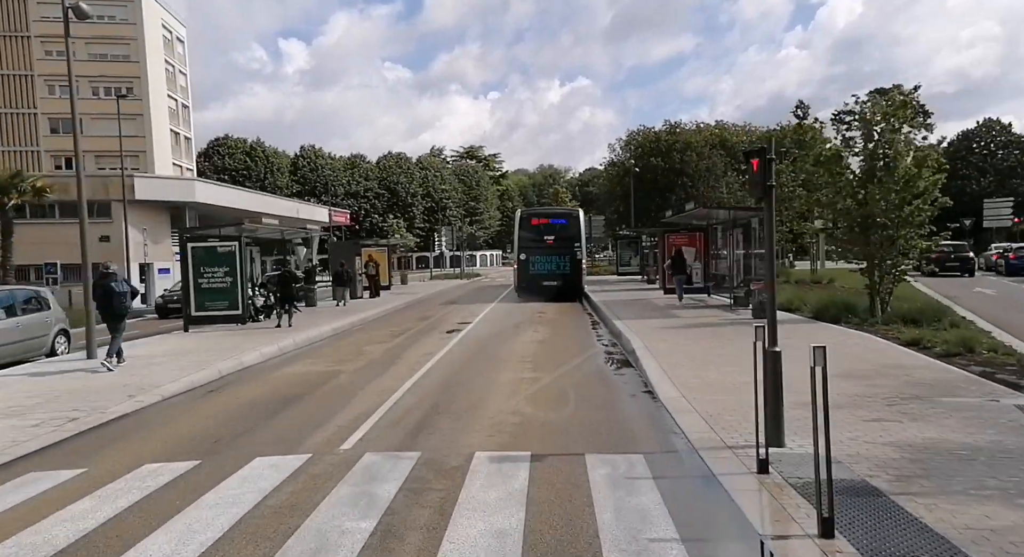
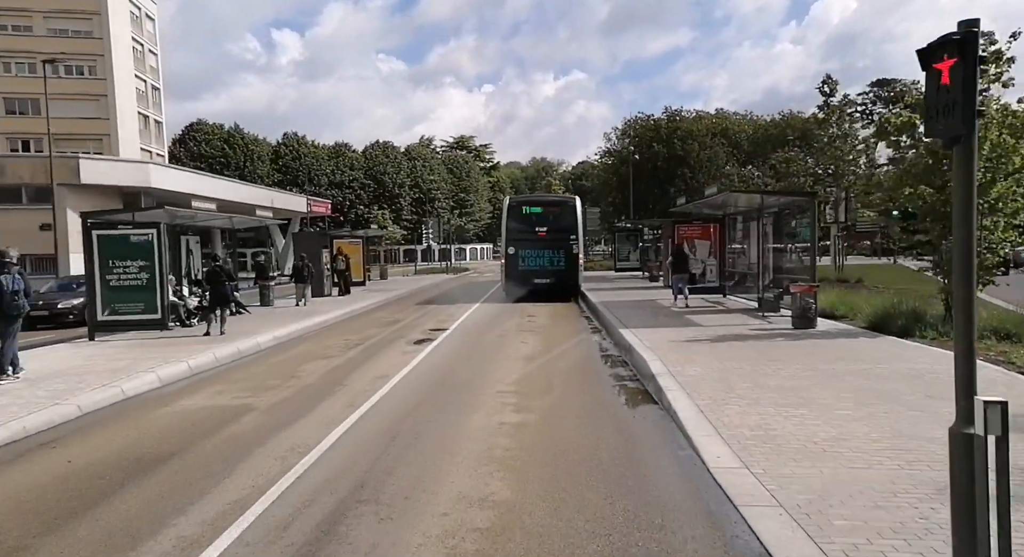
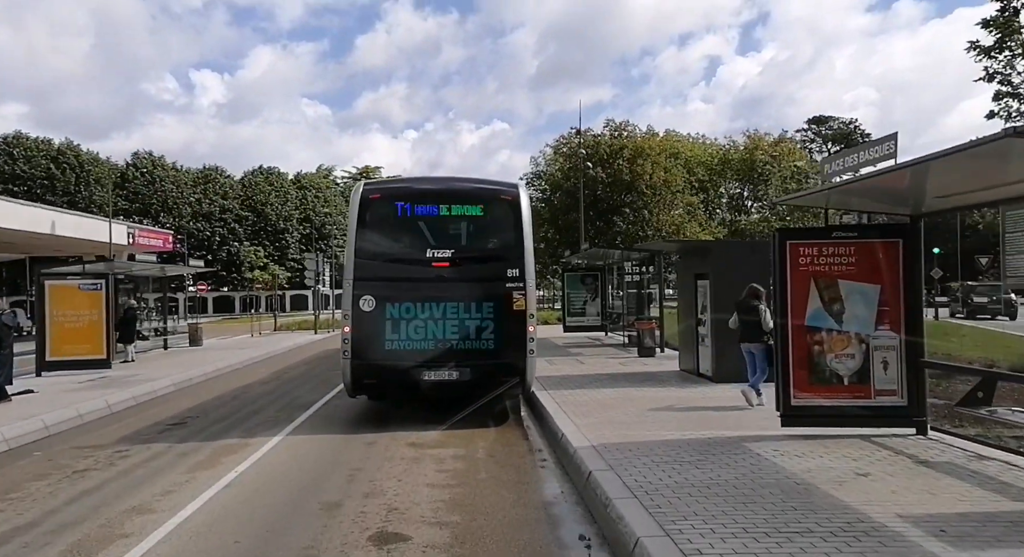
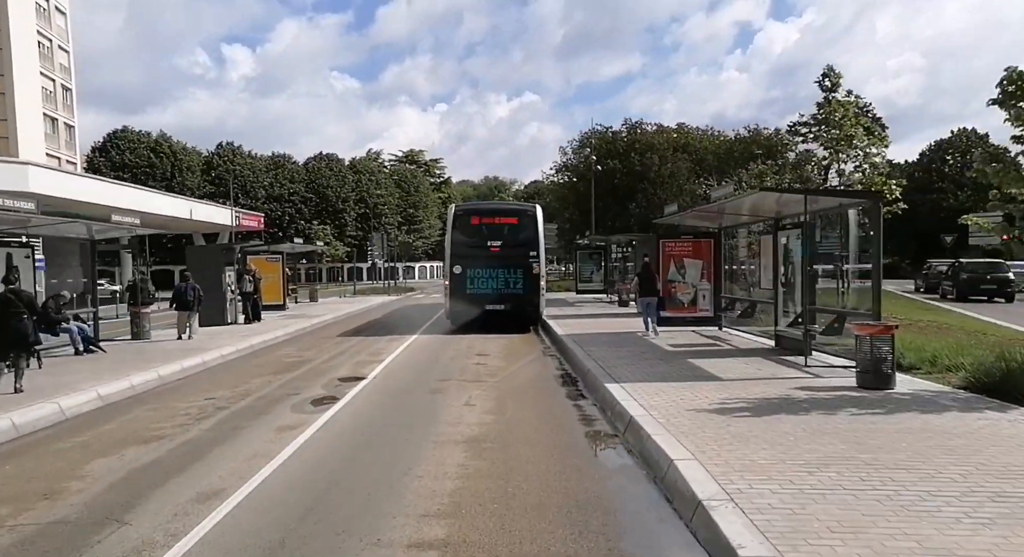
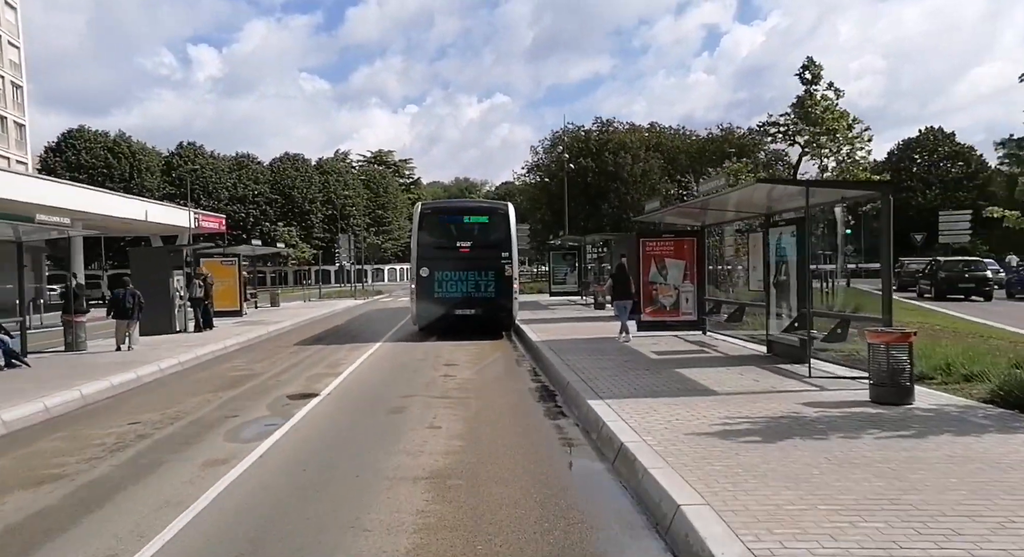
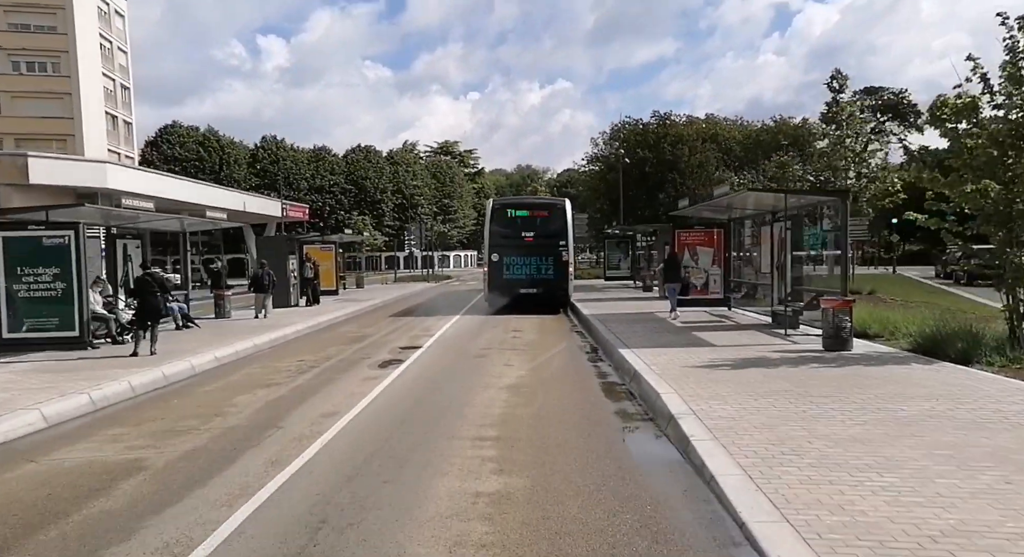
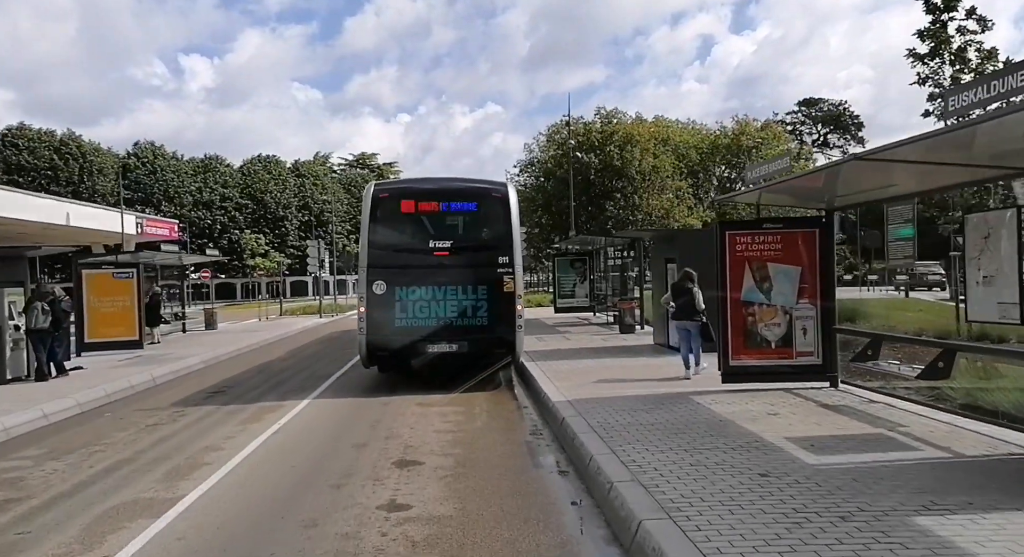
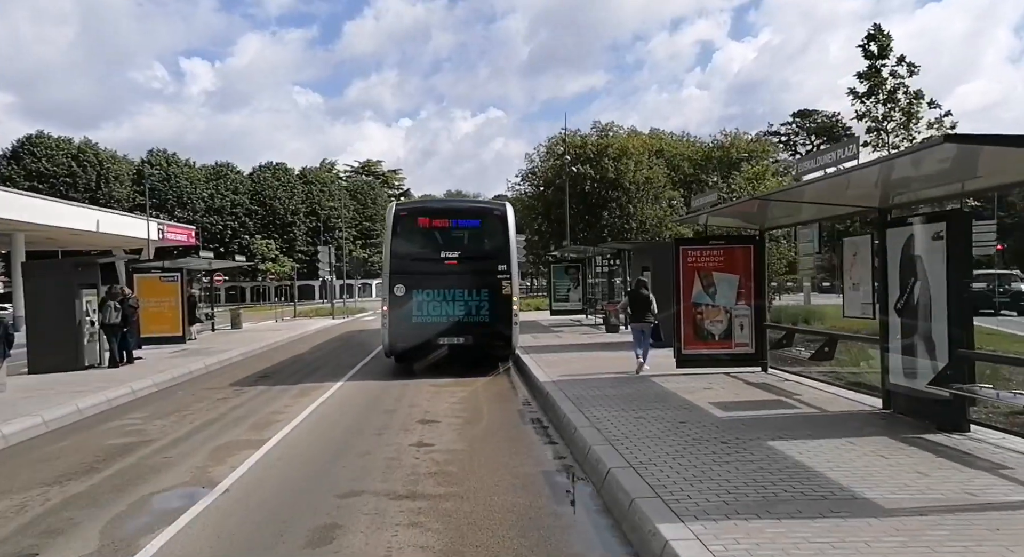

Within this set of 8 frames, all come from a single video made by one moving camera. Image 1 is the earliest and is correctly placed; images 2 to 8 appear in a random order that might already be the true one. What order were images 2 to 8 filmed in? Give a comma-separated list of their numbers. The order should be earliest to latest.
2, 6, 4, 5, 8, 7, 3
